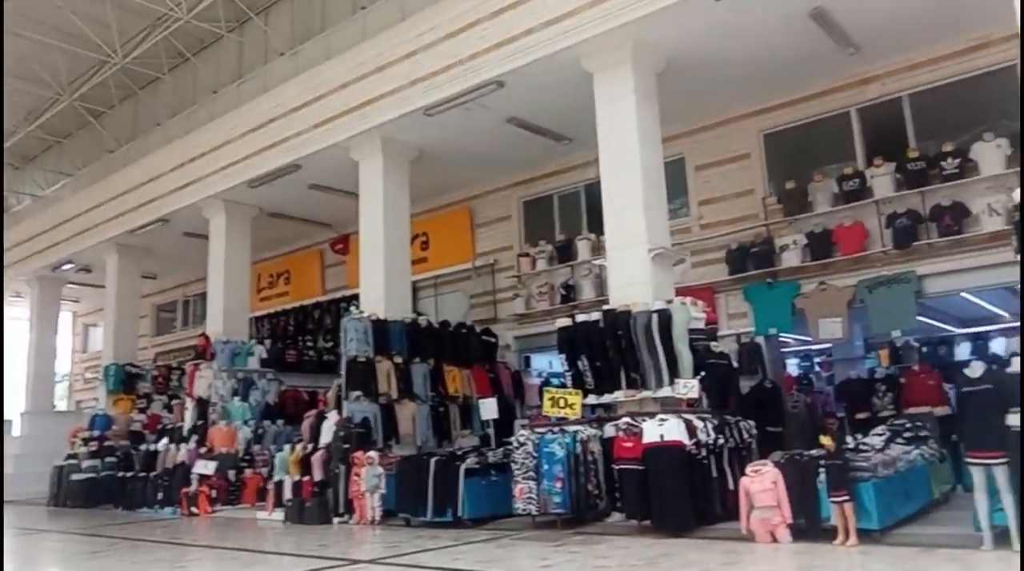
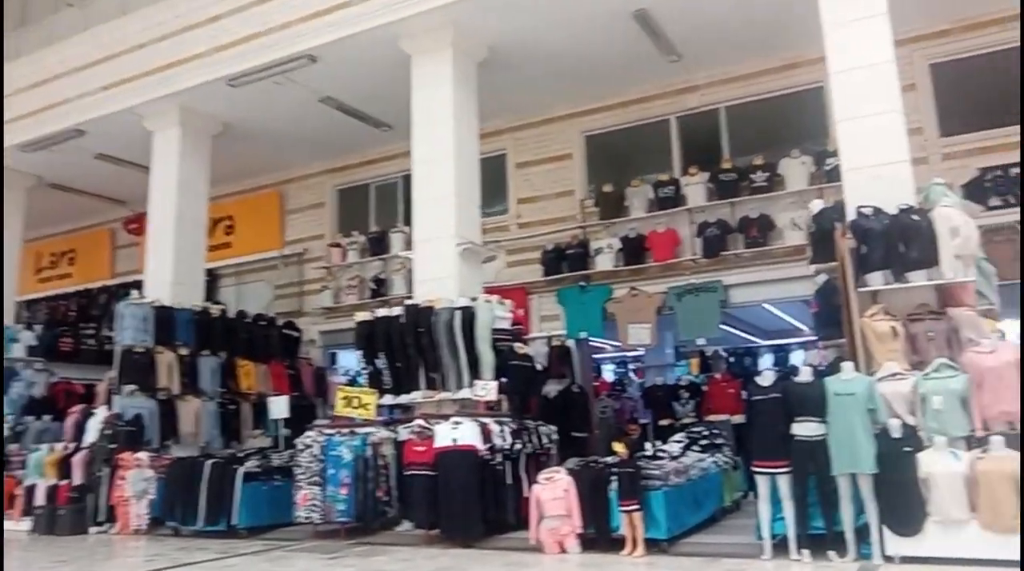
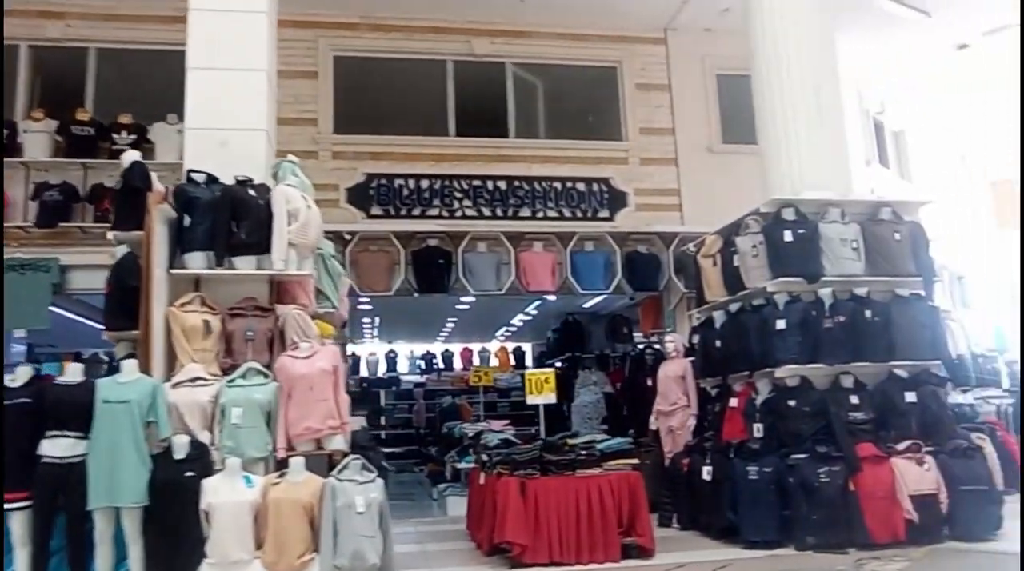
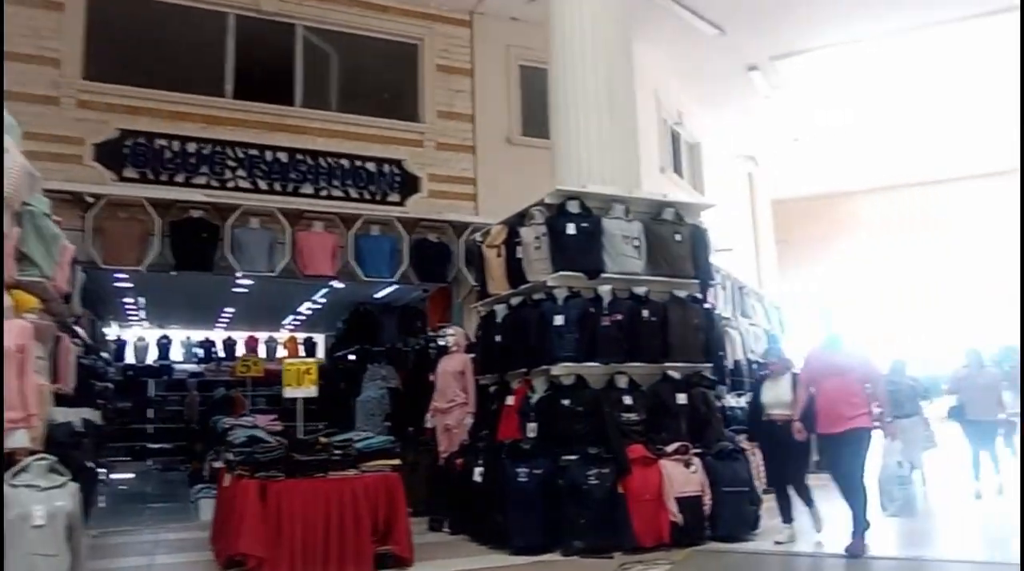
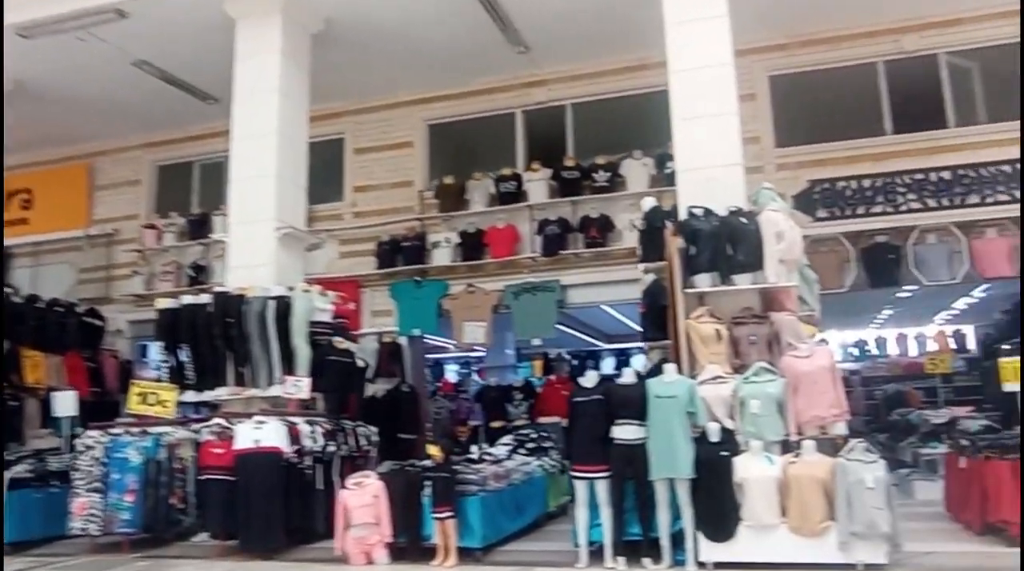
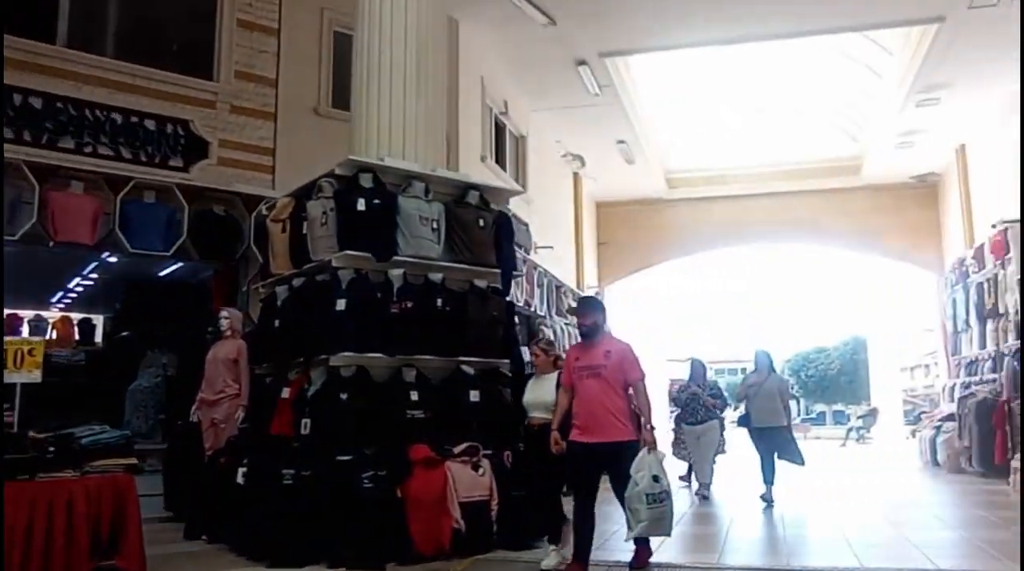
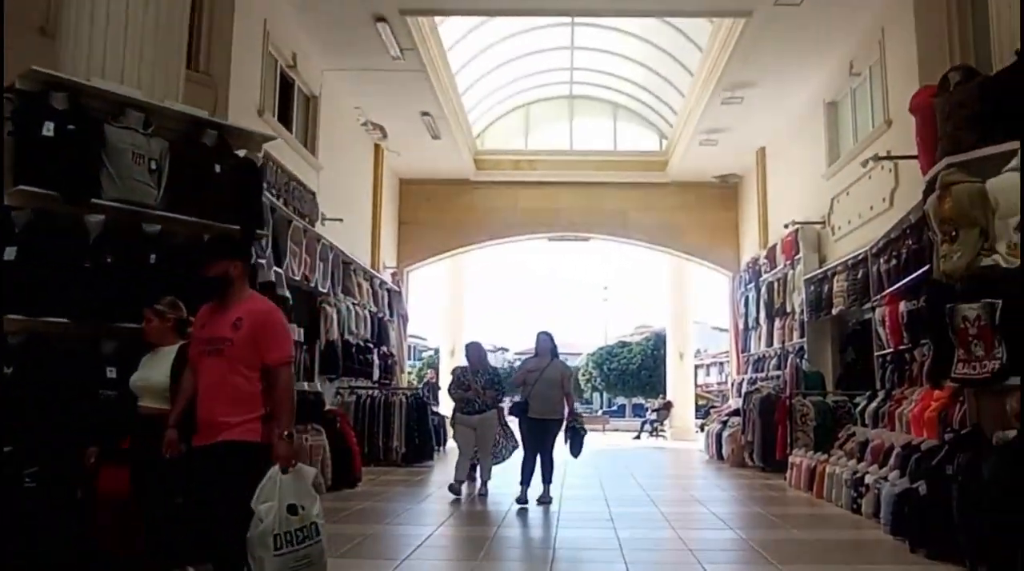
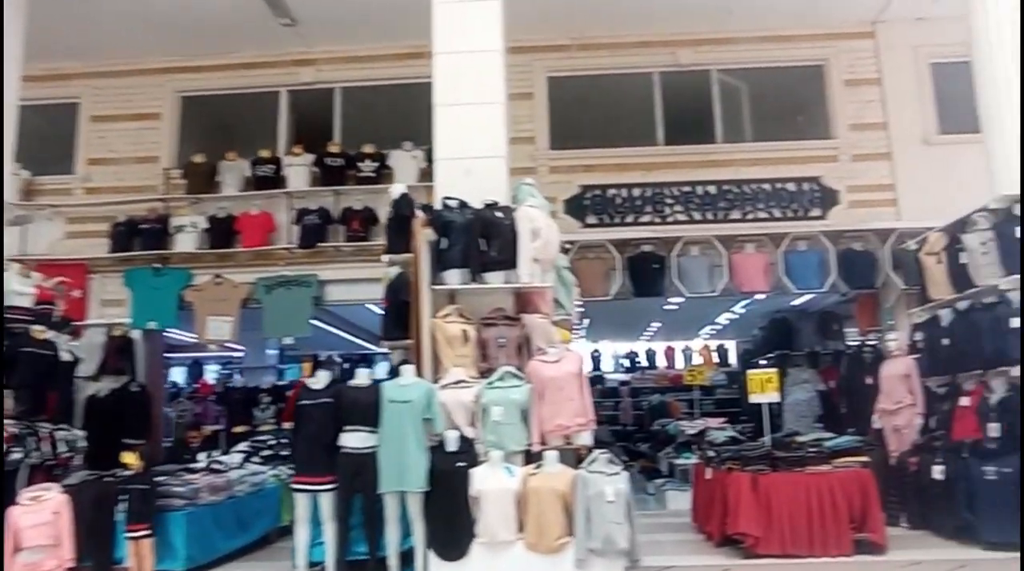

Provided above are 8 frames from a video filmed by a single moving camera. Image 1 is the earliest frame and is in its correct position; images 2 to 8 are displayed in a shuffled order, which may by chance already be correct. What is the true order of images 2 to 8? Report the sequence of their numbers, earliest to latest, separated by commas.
2, 5, 8, 3, 4, 6, 7
